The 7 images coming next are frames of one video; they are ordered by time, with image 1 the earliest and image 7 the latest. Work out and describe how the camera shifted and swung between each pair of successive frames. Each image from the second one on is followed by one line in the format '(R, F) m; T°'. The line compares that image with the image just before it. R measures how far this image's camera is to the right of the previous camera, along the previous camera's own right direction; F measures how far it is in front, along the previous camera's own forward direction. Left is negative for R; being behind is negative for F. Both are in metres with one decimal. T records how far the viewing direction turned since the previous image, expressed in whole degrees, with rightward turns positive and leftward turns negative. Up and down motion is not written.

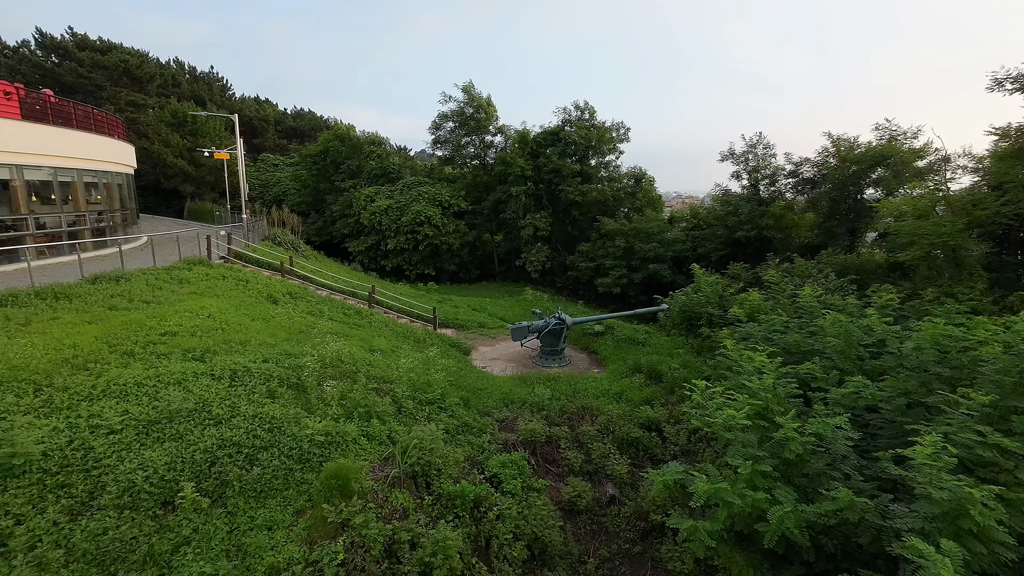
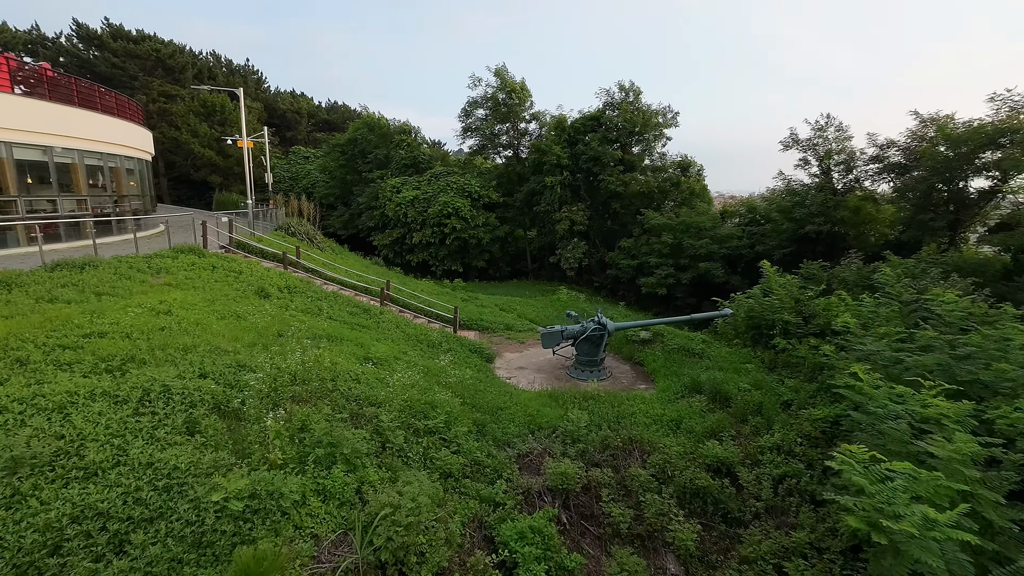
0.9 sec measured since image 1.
(+0.1, +2.2) m; -4°
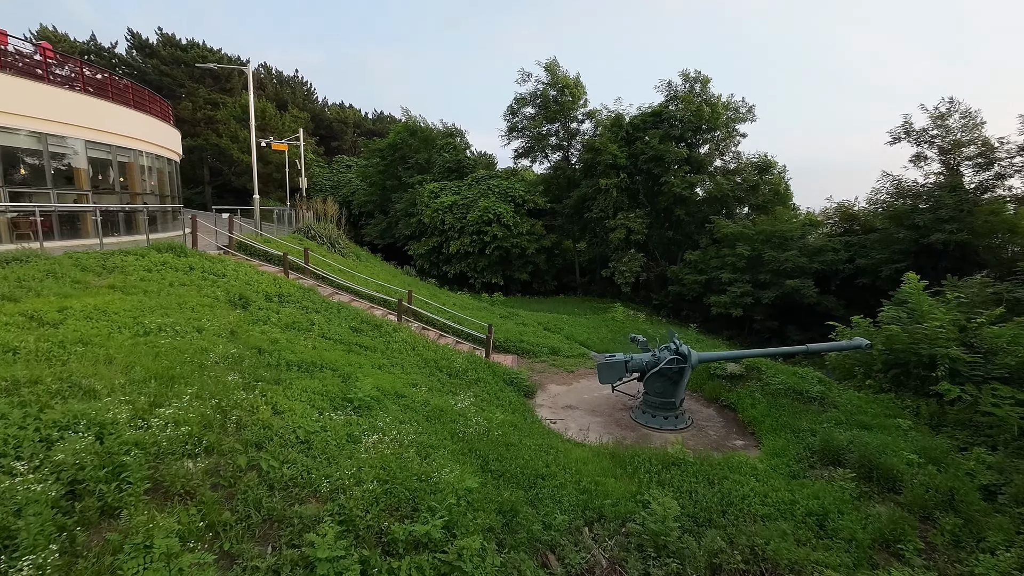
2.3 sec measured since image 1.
(-0.1, +2.8) m; -5°
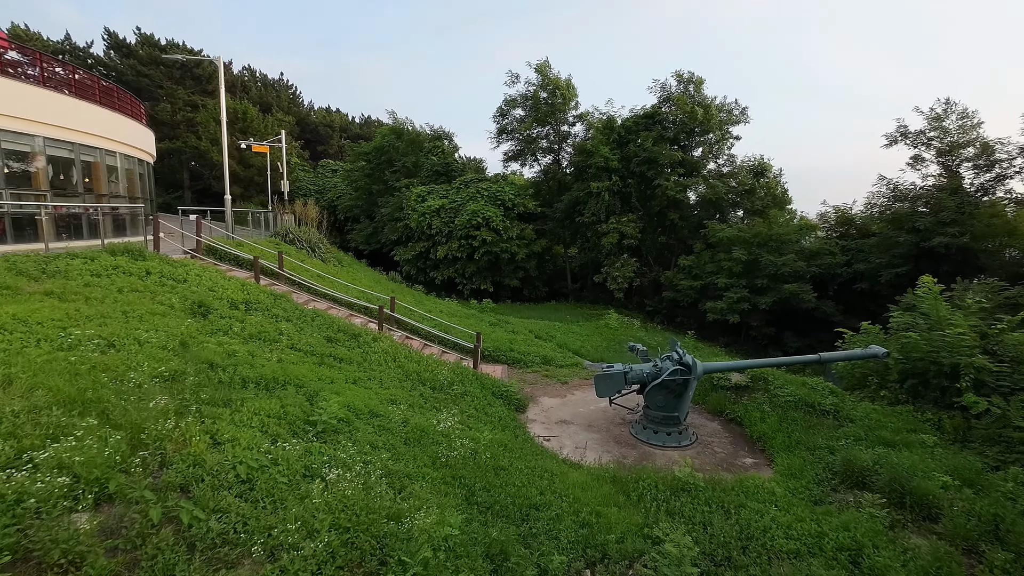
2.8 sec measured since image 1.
(0.0, +0.7) m; +1°
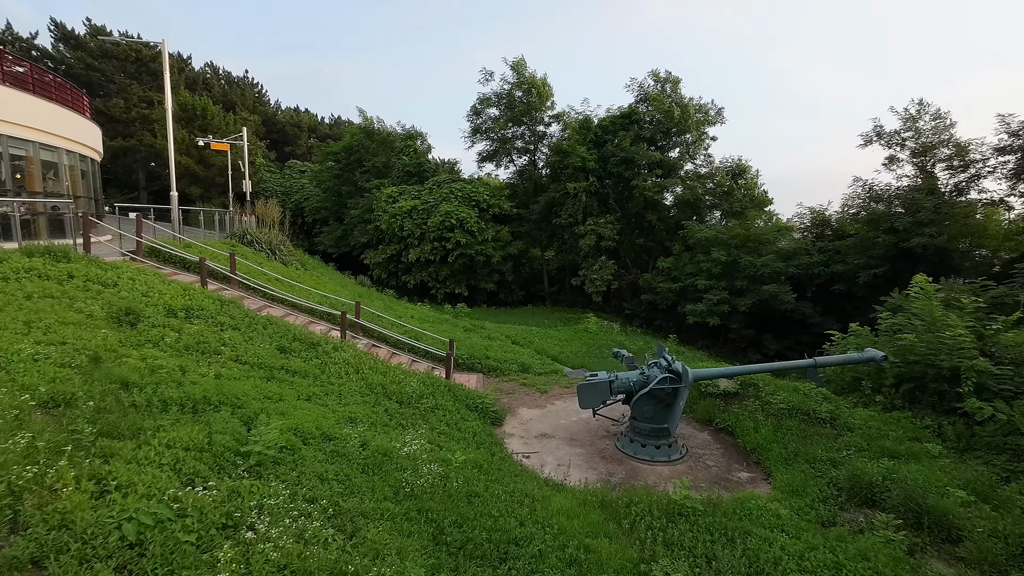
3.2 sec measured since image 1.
(0.0, +0.7) m; +3°
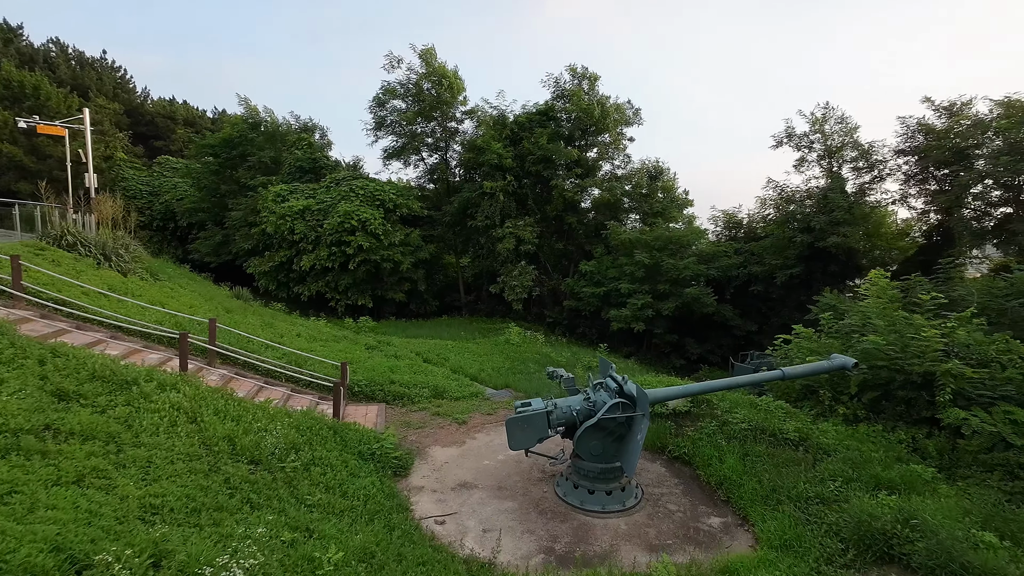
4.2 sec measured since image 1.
(+0.1, +1.9) m; +10°
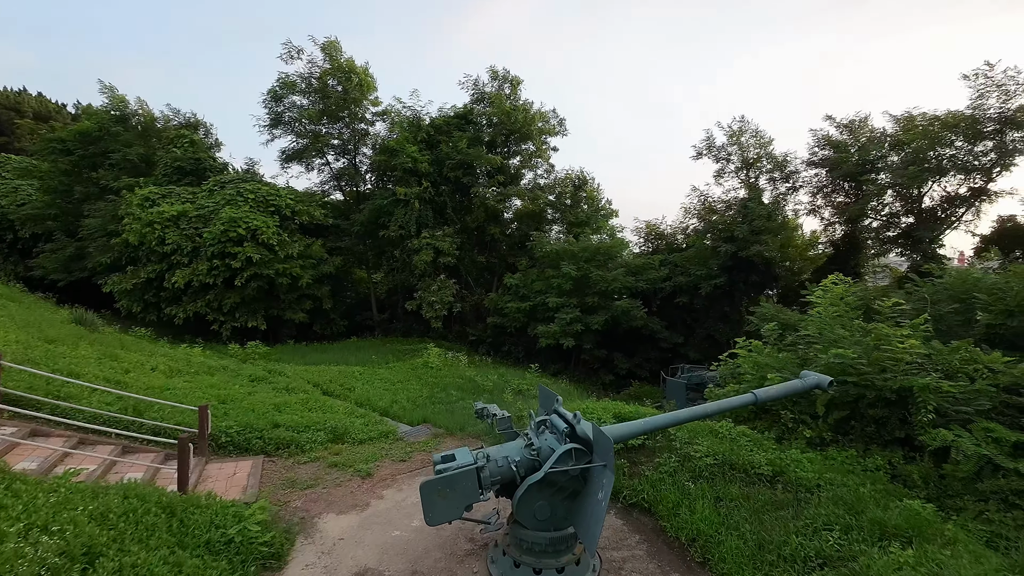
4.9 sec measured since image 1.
(0.0, +1.5) m; +9°
